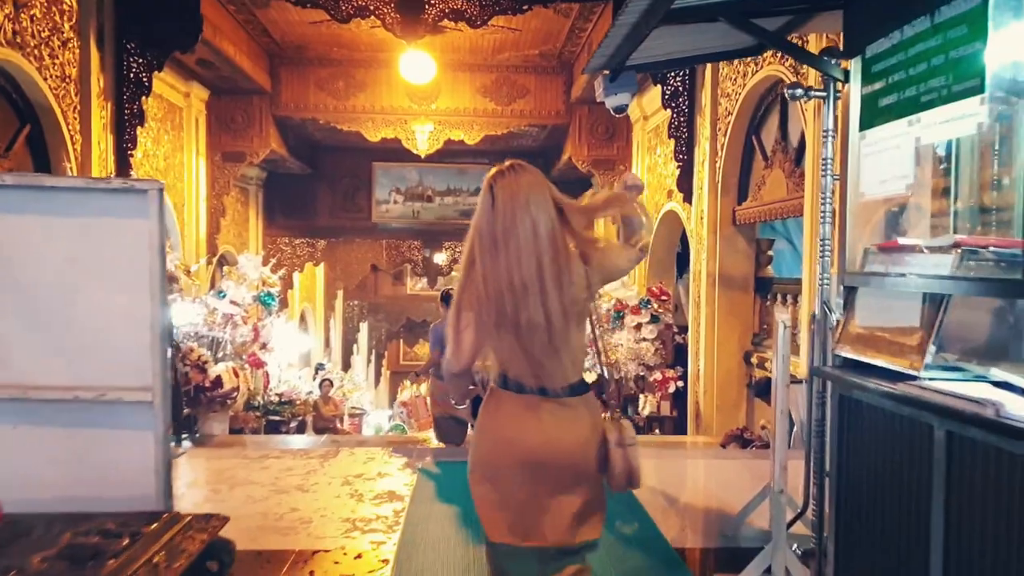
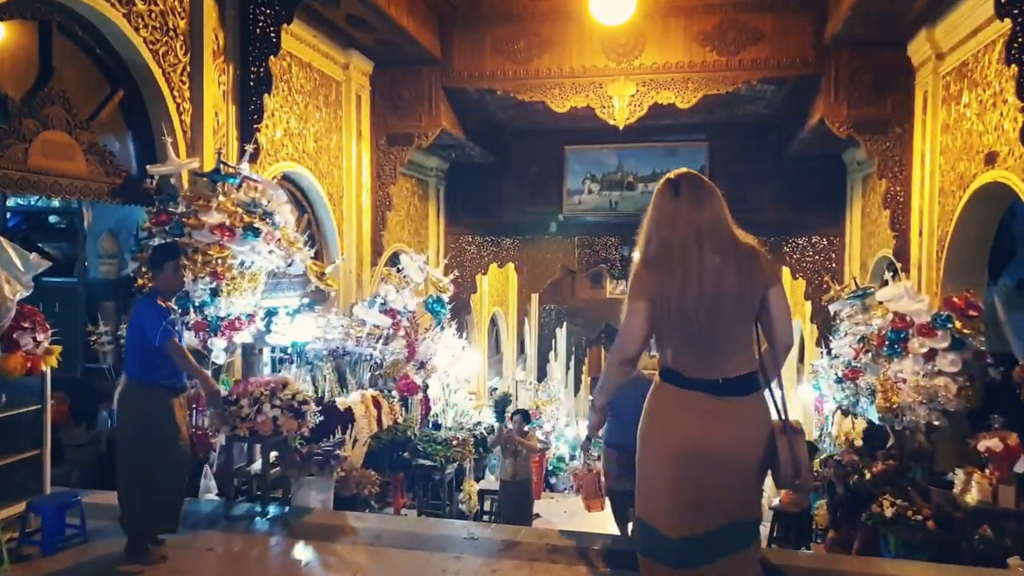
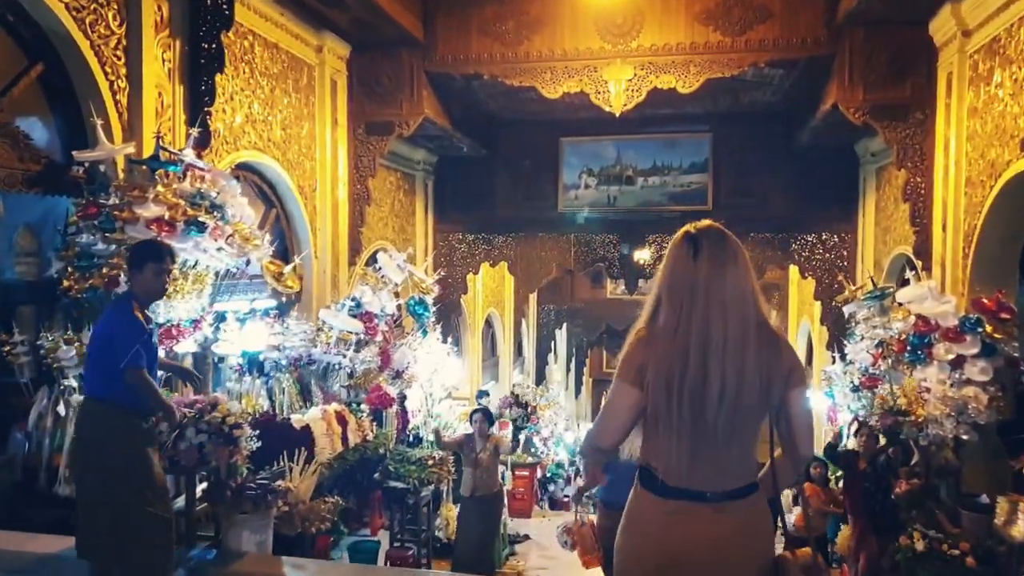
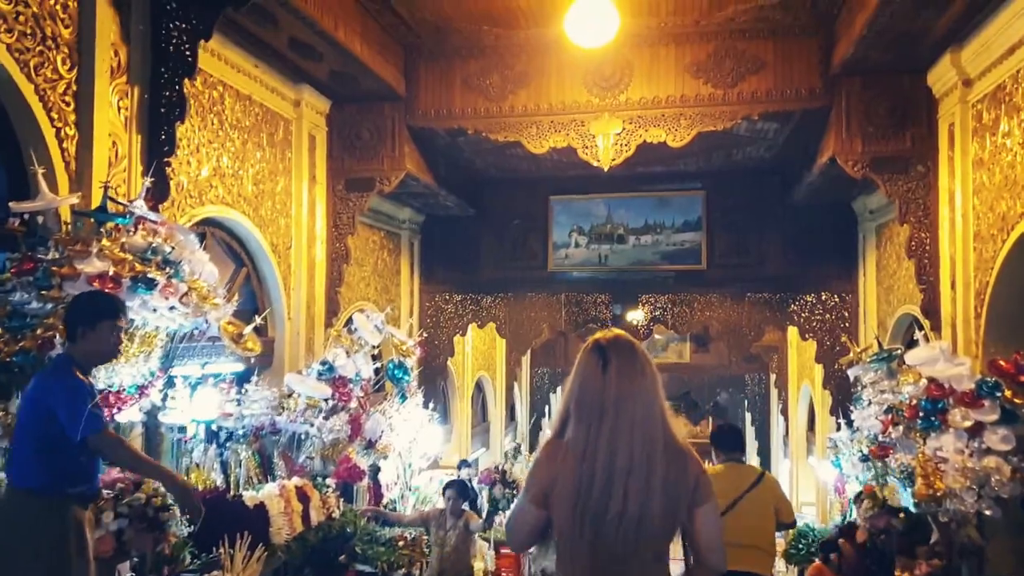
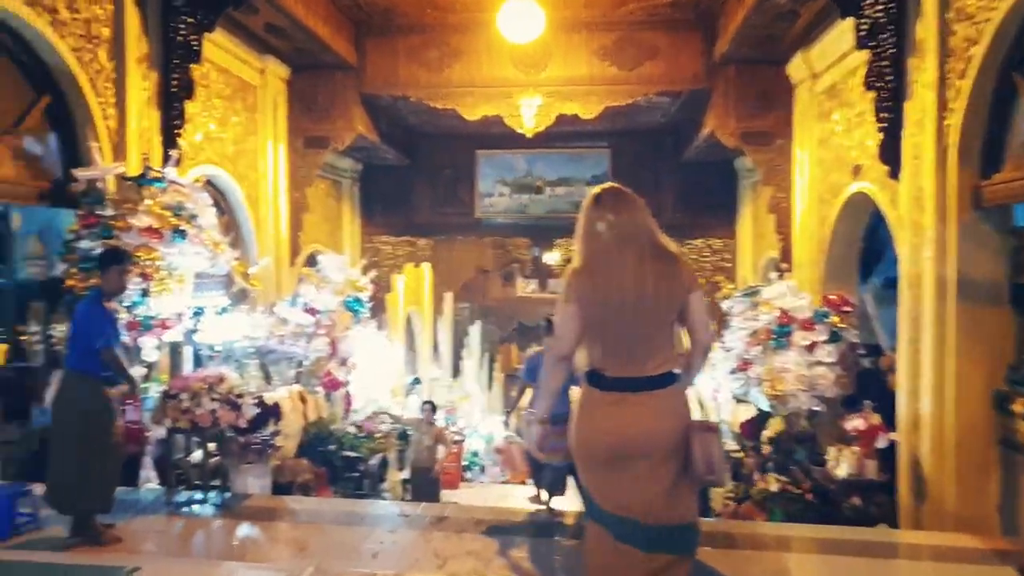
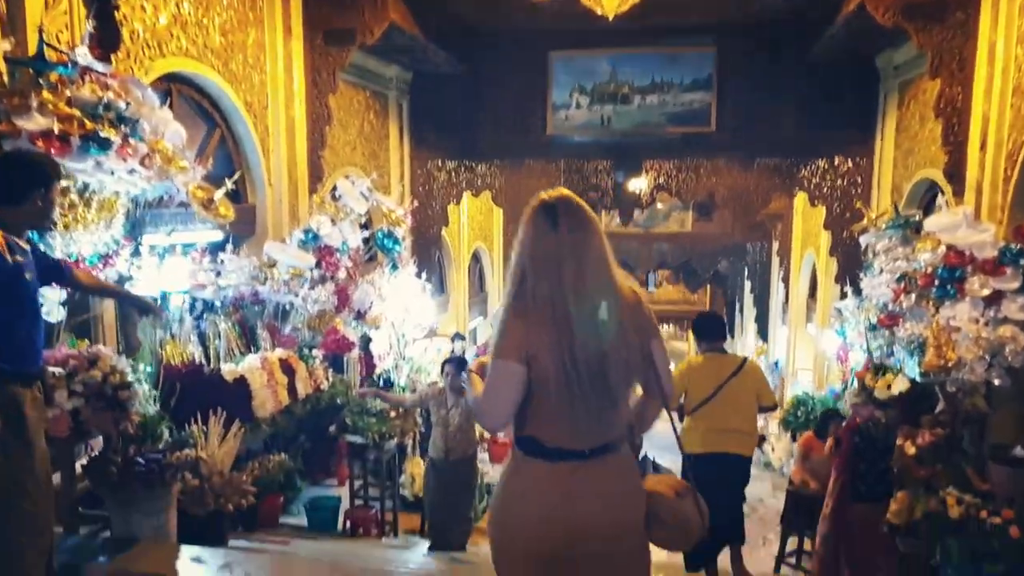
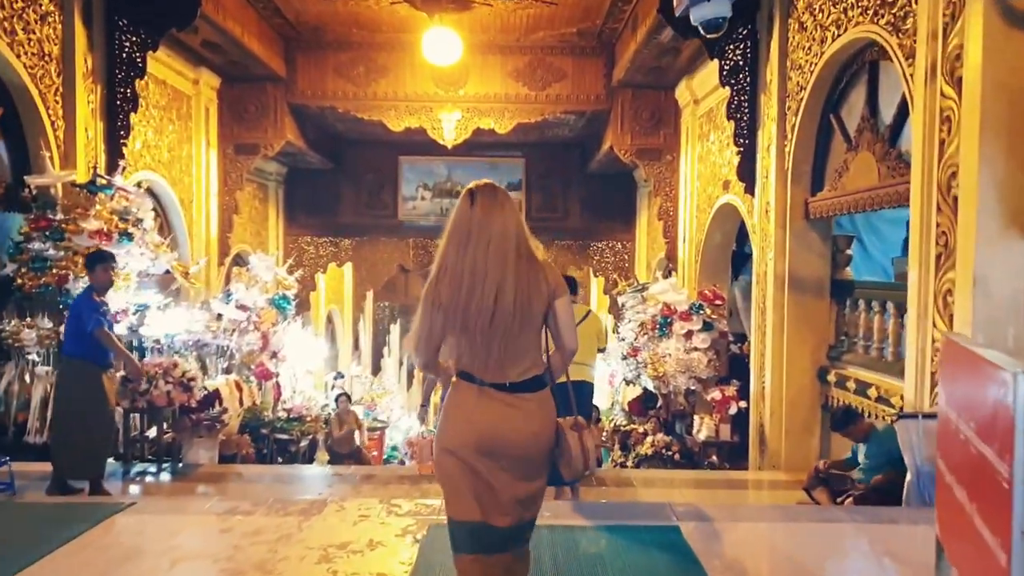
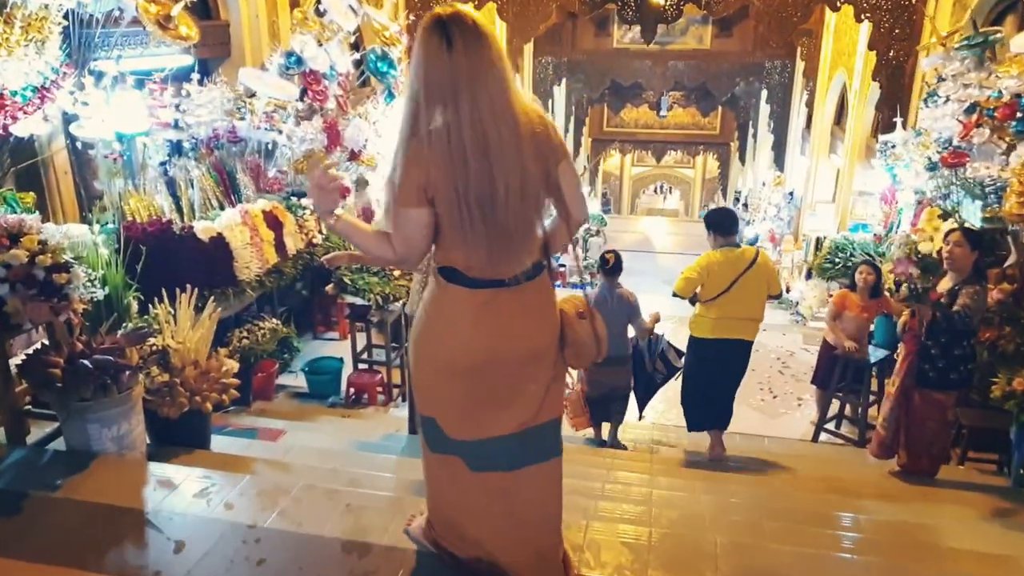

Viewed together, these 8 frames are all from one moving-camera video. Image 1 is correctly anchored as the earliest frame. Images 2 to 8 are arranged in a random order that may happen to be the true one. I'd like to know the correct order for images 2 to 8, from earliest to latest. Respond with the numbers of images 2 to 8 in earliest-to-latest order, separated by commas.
7, 5, 2, 3, 4, 6, 8
